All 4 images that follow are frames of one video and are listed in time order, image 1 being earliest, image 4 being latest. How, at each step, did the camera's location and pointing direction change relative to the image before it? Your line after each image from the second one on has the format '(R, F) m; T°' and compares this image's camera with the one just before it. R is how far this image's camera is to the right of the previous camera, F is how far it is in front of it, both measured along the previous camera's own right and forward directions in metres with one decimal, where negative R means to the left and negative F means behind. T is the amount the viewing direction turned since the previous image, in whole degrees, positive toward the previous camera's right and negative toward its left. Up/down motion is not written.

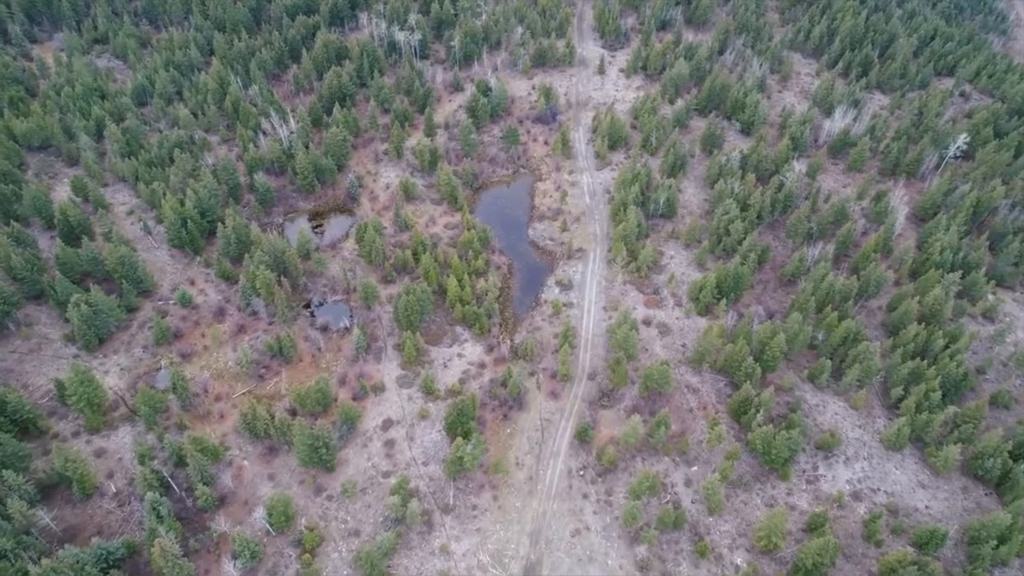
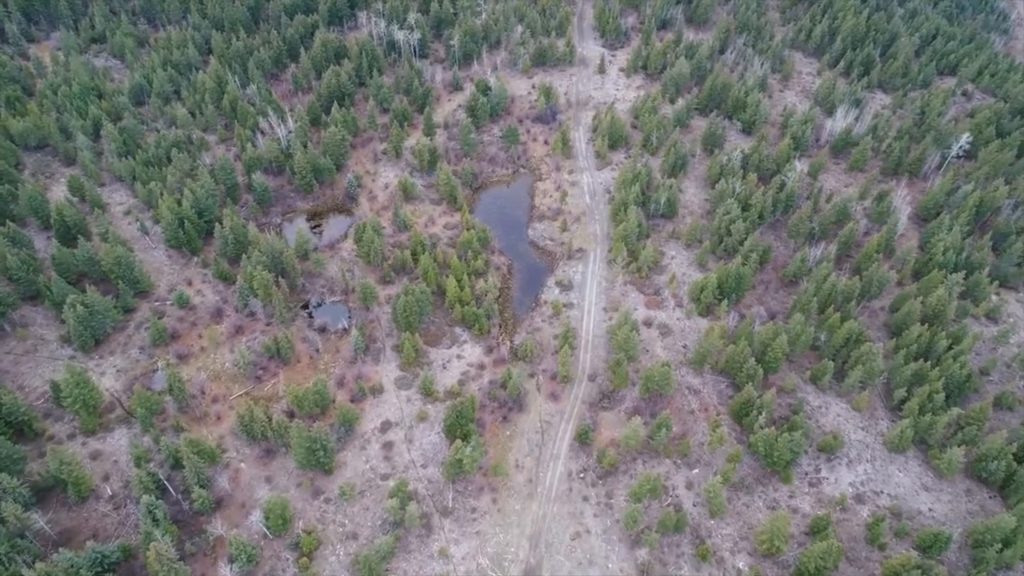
(+0.1, +0.8) m; 0°
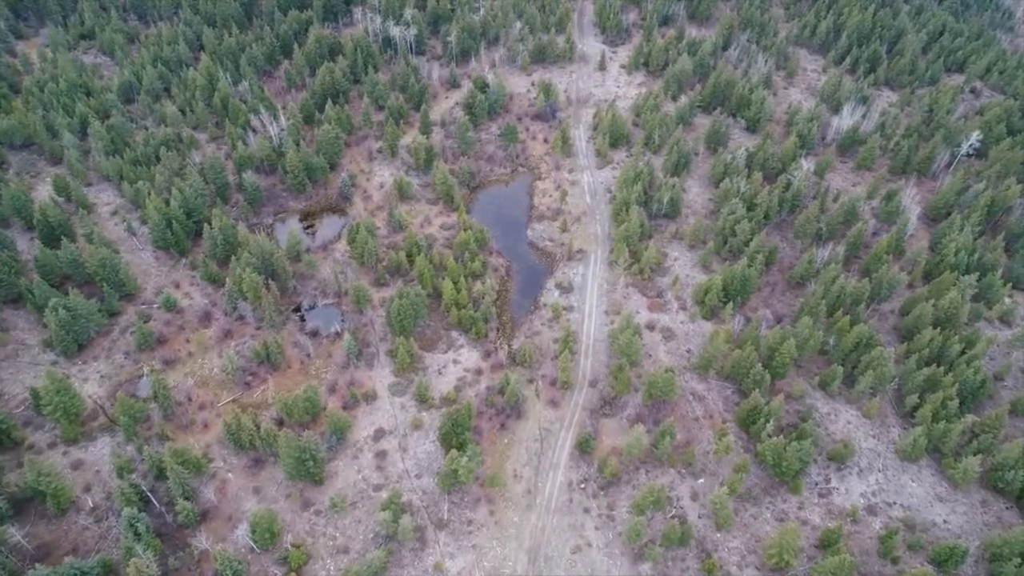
(+0.3, +3.4) m; 0°
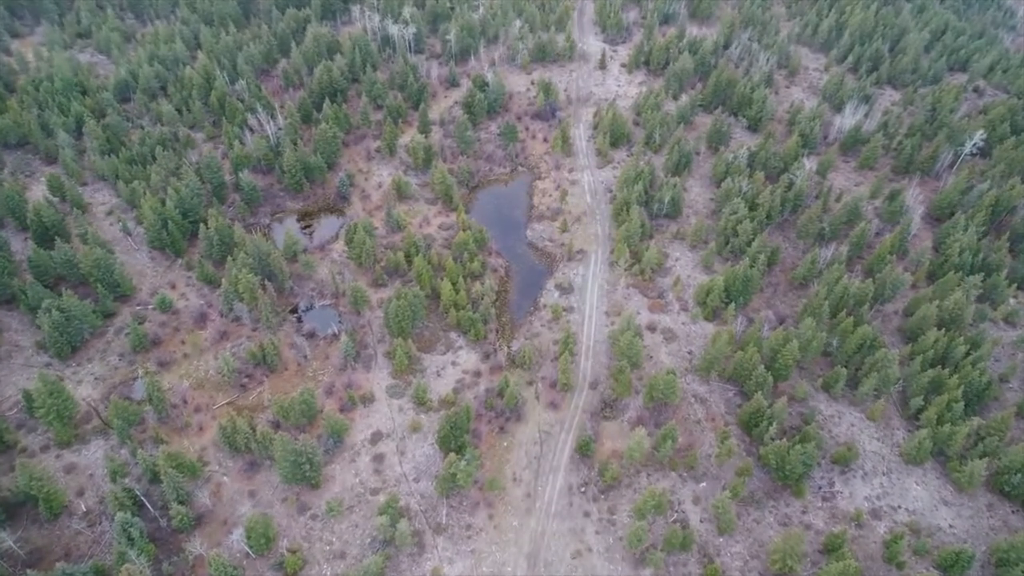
(+0.1, +1.2) m; 0°
